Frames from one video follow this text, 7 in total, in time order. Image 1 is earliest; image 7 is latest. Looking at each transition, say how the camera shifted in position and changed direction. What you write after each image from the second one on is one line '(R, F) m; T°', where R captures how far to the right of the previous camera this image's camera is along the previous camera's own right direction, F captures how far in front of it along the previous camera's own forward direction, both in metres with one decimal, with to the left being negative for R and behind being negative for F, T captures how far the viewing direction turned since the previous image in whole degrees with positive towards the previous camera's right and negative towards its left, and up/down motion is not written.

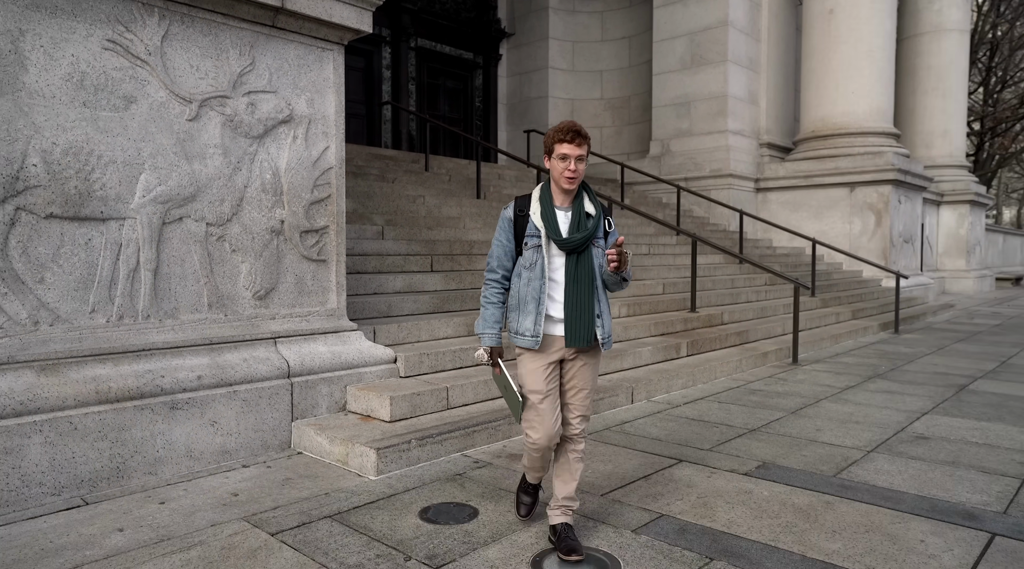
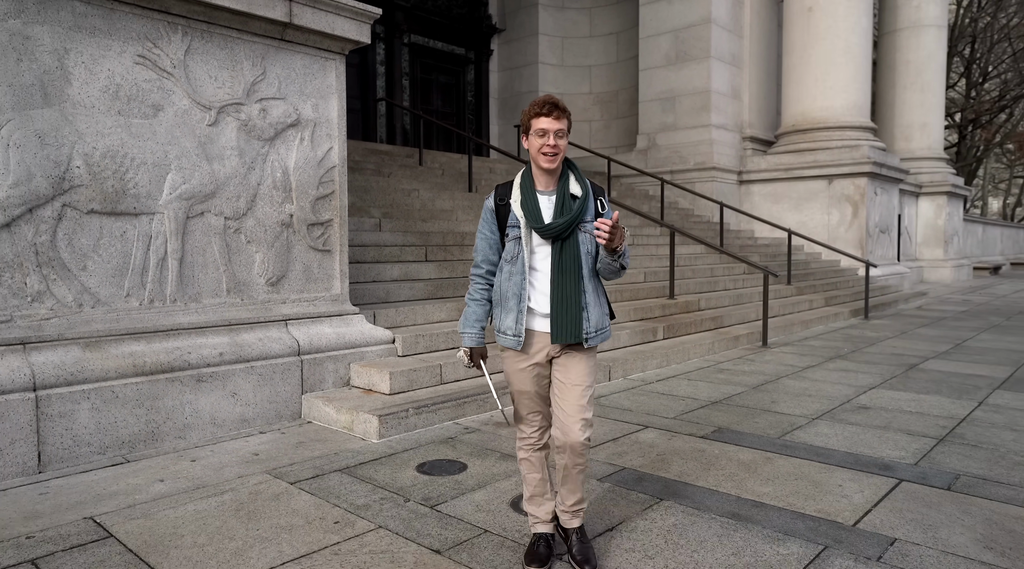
(+0.1, -0.6) m; +1°
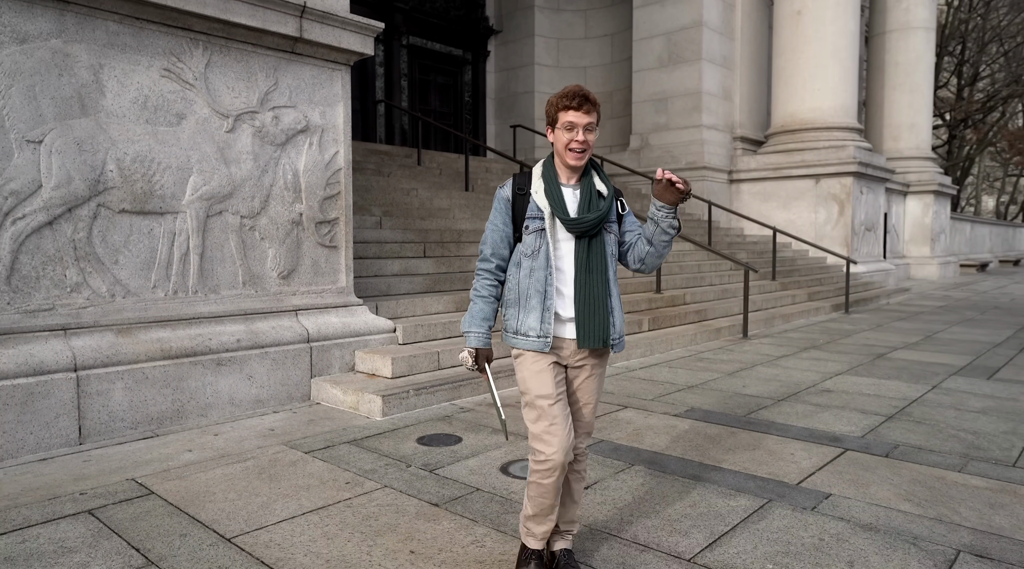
(0.0, -0.5) m; 0°
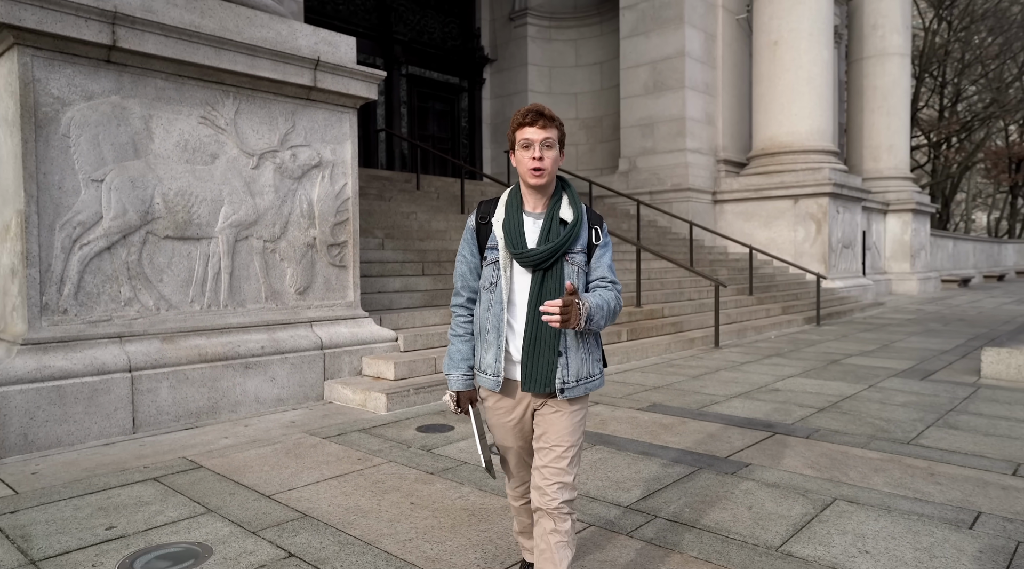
(+0.1, -0.9) m; 0°
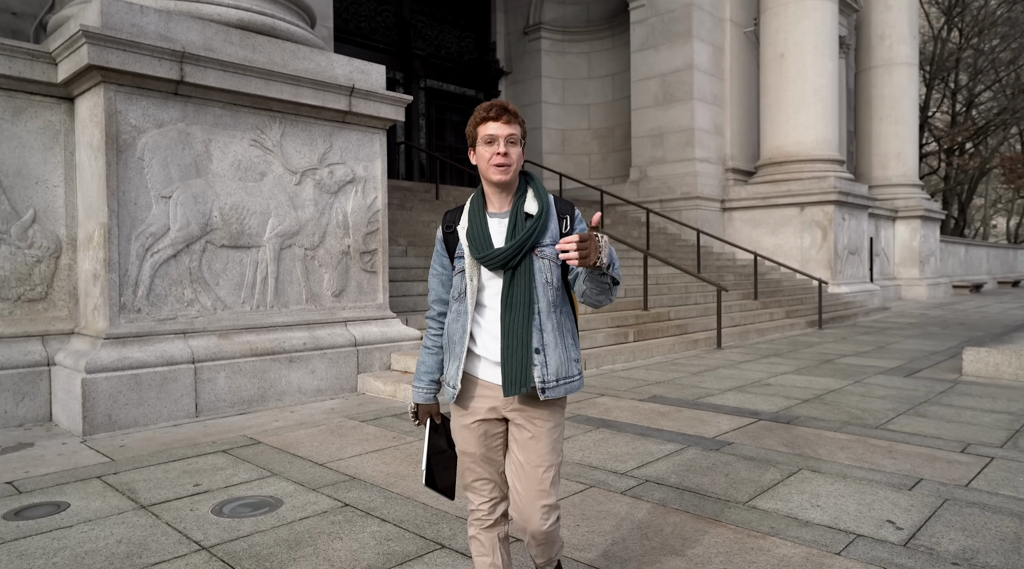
(0.0, -0.7) m; -1°
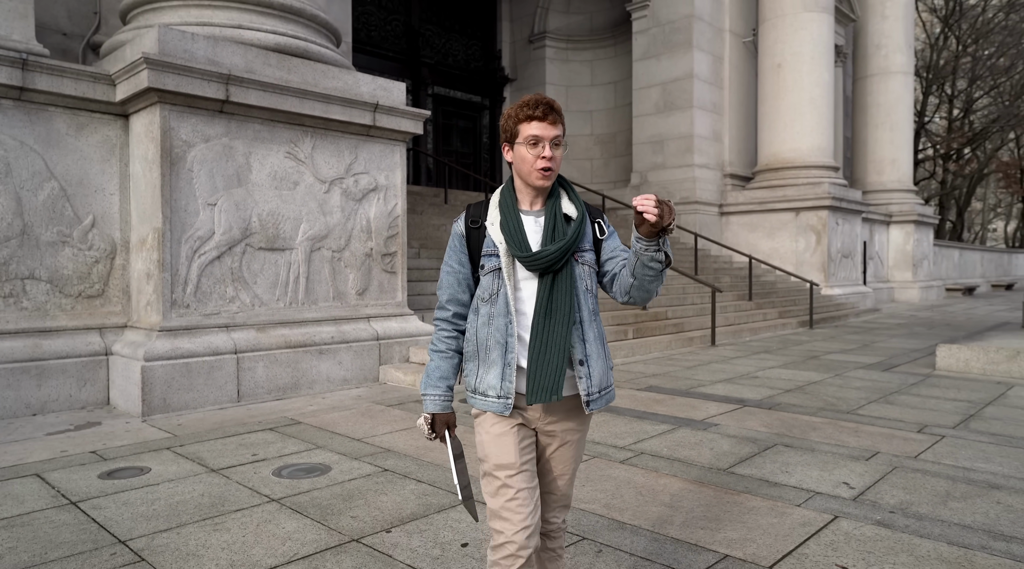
(-0.1, -0.7) m; 0°
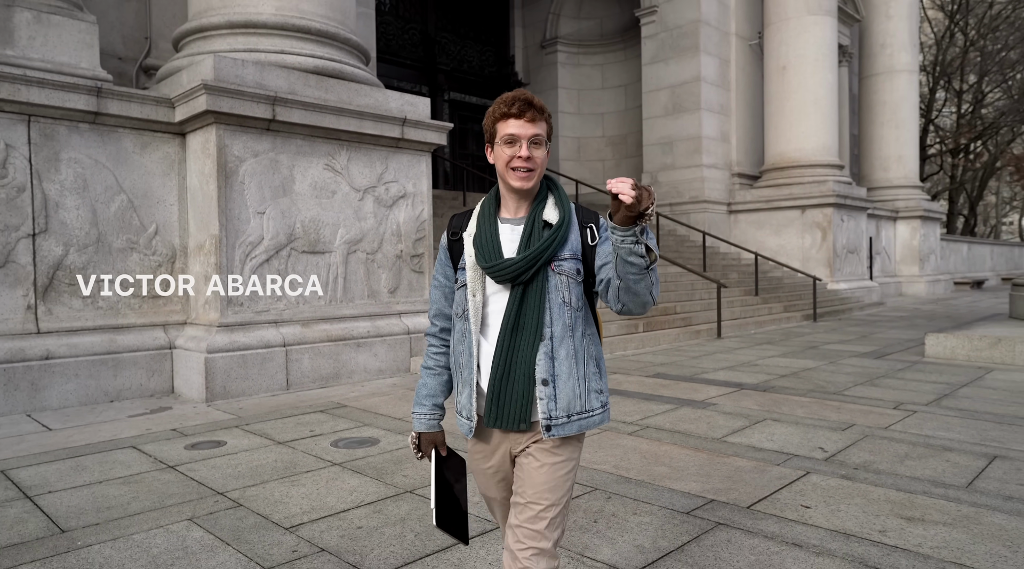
(-0.1, -0.7) m; -1°
